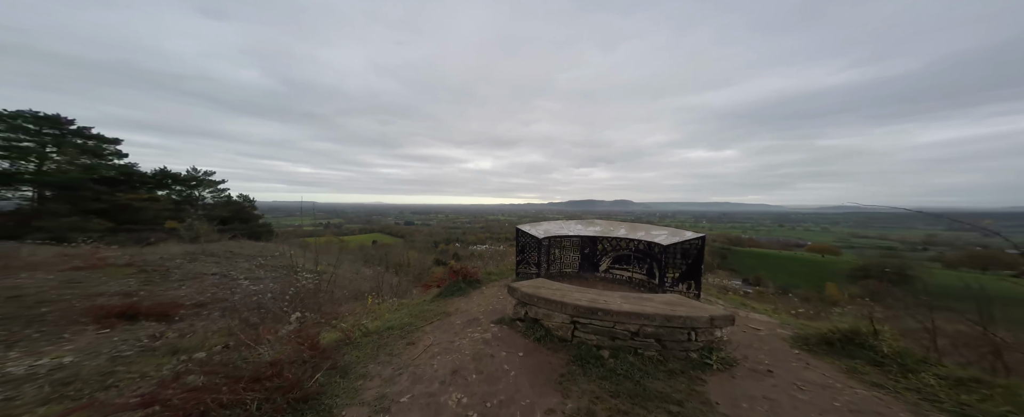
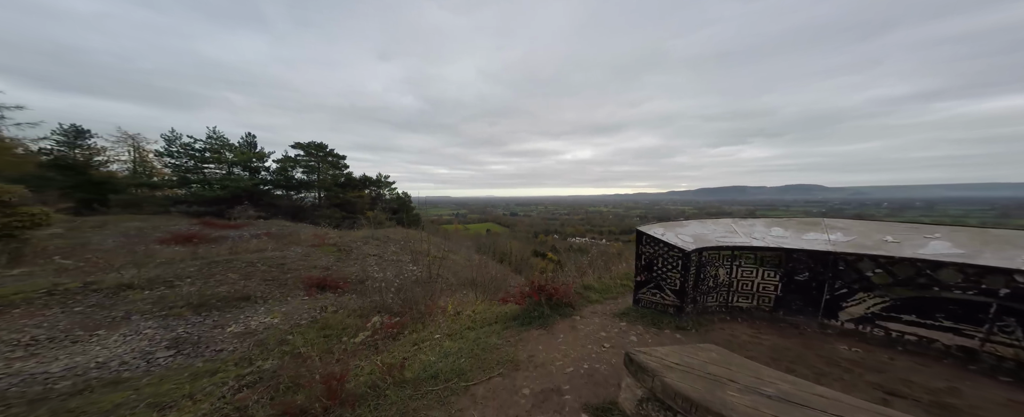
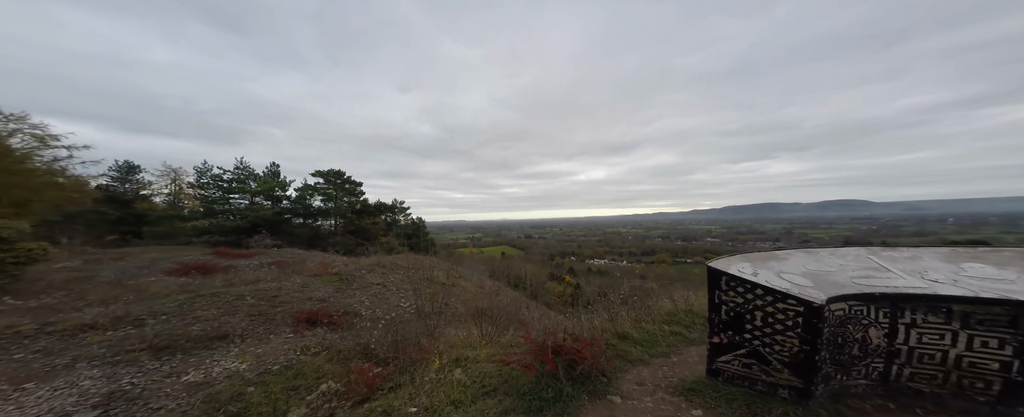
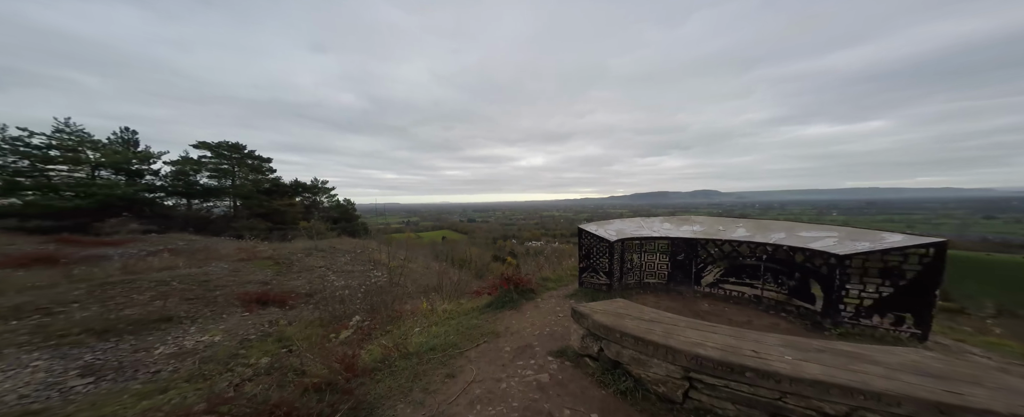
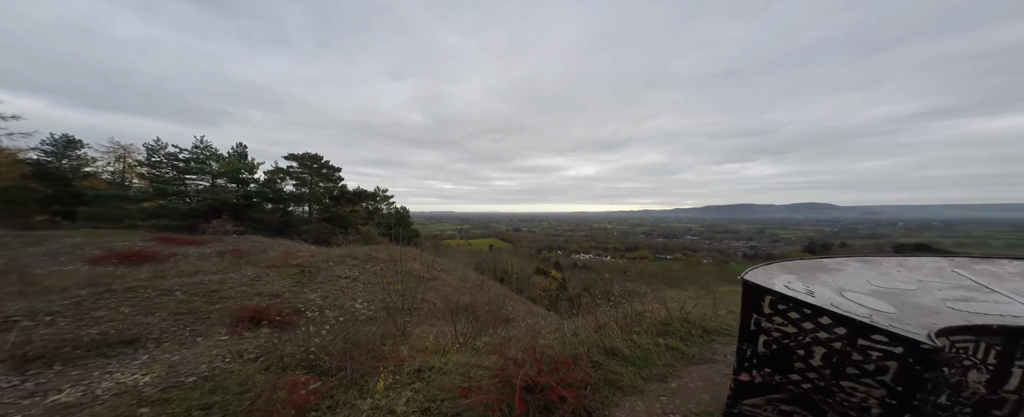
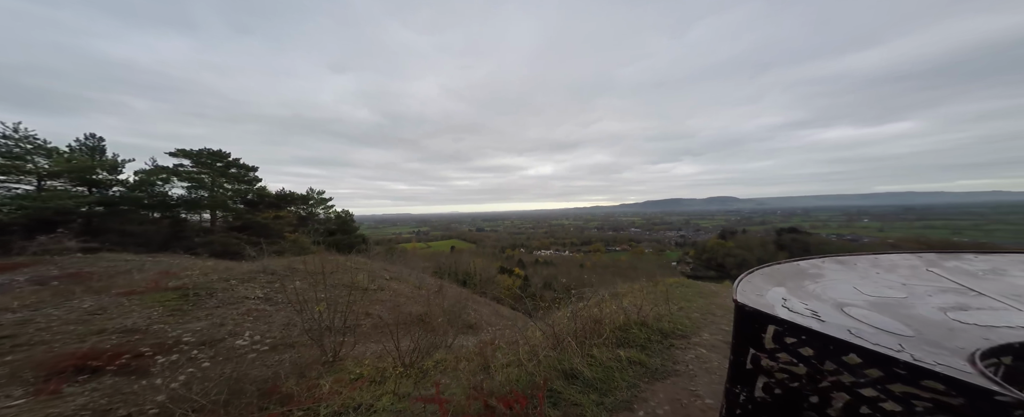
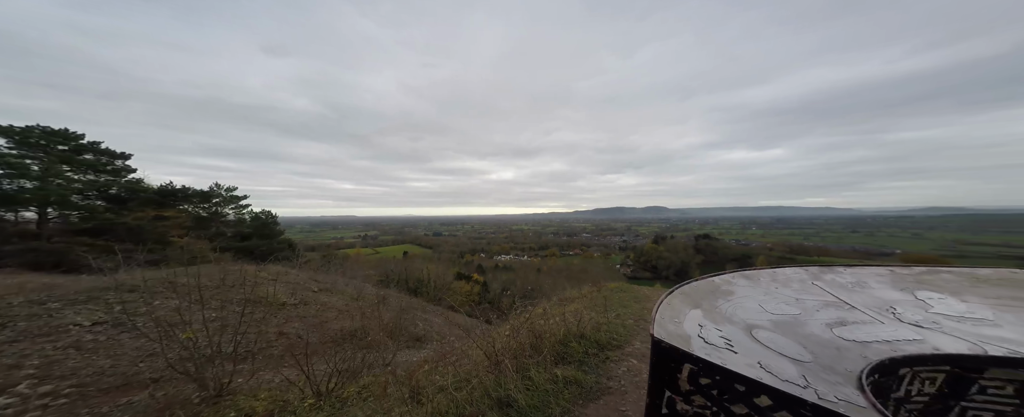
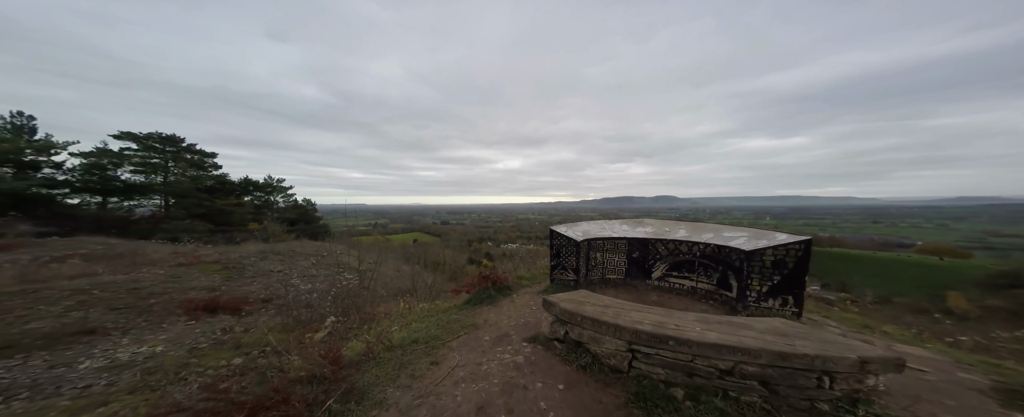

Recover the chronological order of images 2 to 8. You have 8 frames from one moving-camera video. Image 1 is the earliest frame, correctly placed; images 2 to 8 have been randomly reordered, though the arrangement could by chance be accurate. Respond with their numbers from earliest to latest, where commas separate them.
8, 4, 2, 3, 5, 6, 7
